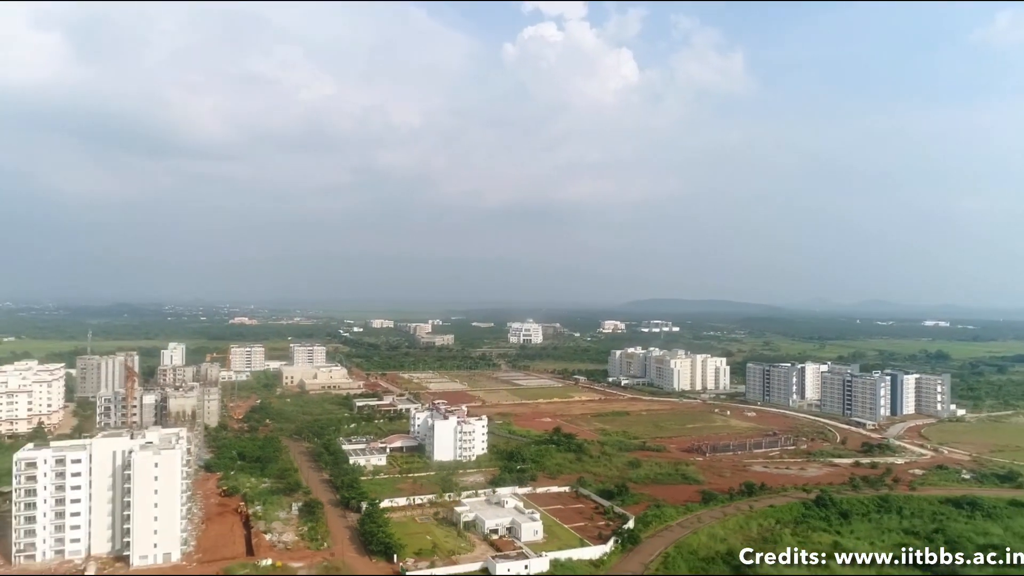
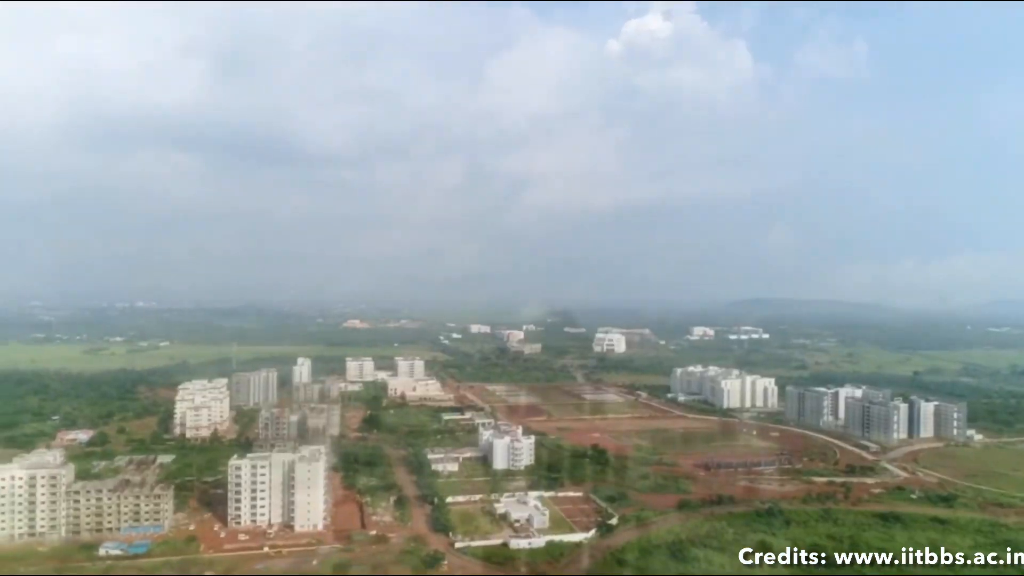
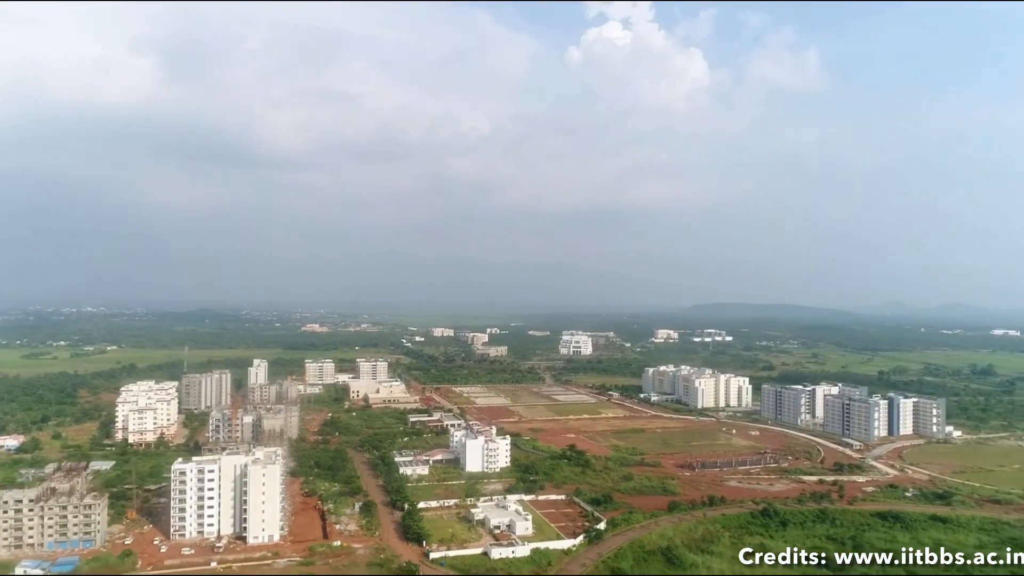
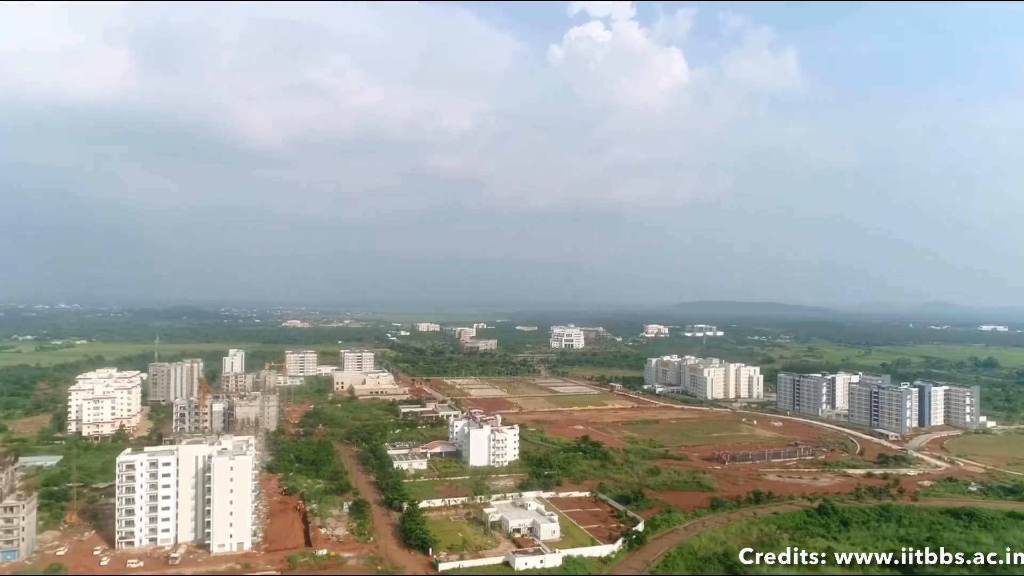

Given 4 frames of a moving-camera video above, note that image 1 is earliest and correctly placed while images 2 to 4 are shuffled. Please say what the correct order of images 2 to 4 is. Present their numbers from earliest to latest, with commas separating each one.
4, 3, 2
